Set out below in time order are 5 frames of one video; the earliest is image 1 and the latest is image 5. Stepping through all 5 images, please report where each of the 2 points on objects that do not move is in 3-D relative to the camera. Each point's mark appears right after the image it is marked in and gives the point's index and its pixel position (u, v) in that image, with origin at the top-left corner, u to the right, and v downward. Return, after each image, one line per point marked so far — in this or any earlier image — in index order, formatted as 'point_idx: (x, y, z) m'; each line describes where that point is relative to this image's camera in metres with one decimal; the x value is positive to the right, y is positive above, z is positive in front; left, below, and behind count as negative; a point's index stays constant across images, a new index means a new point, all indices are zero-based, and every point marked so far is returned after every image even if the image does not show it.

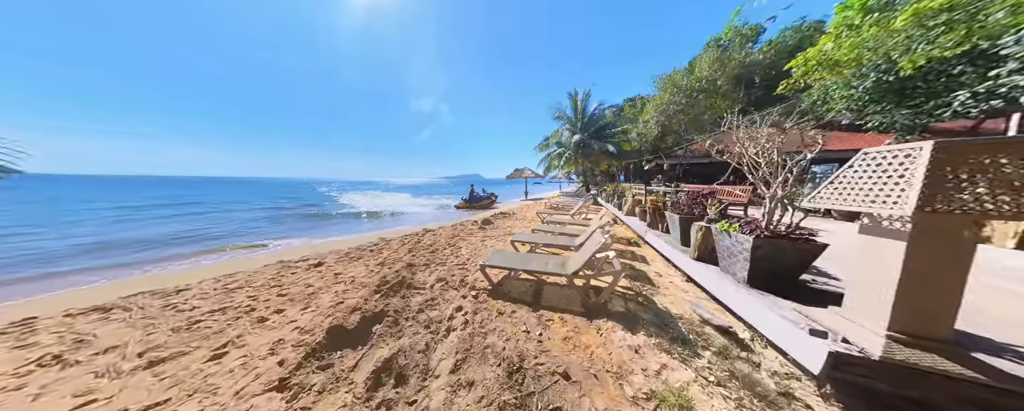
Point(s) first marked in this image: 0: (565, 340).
0: (+0.5, -1.4, +2.1) m
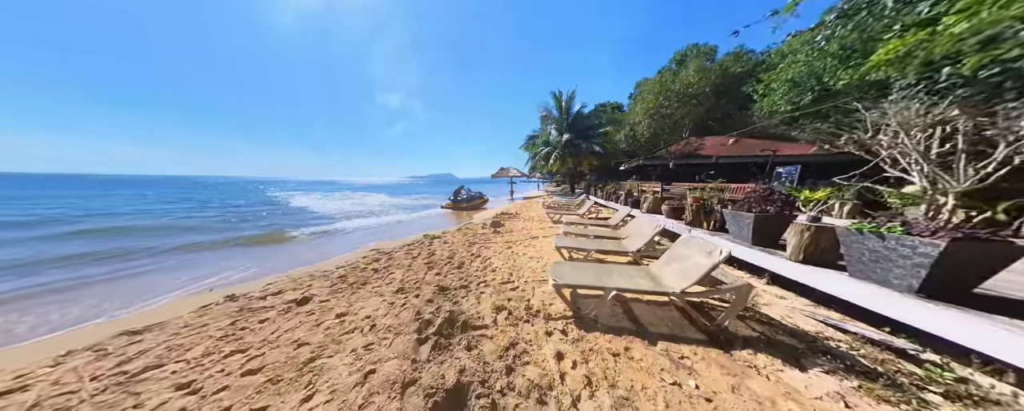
0: (+1.6, -1.4, +1.5) m
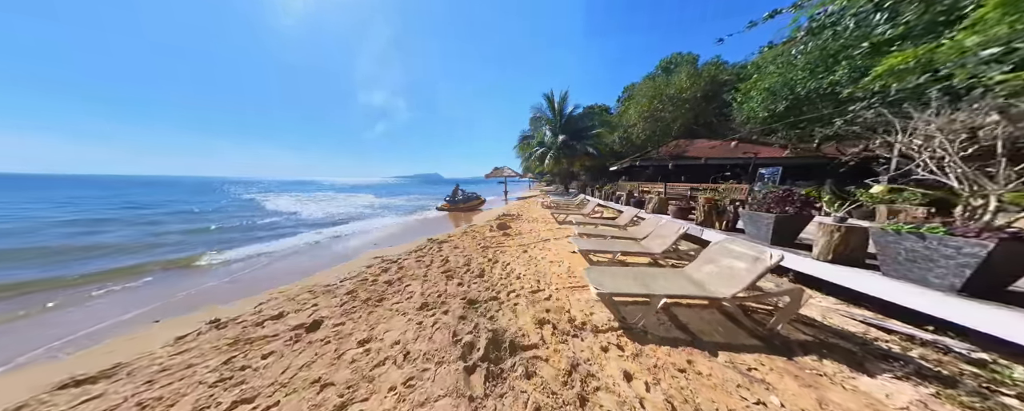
0: (+2.1, -1.4, +1.4) m
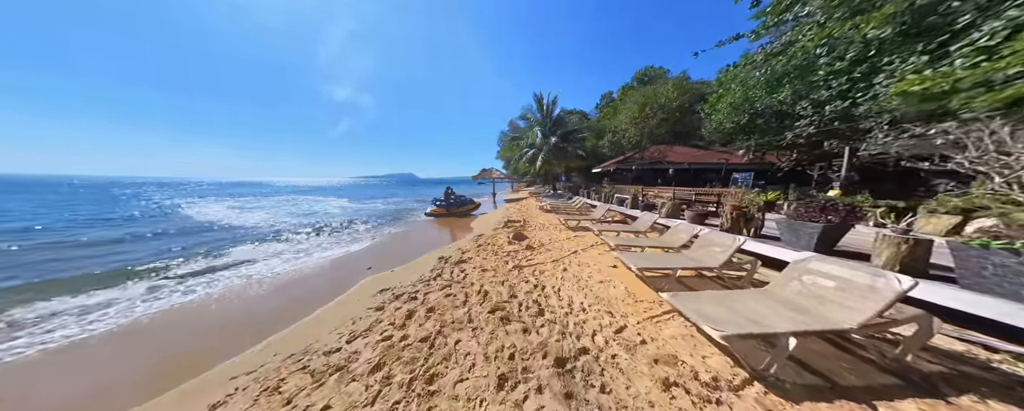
0: (+3.1, -1.5, +1.2) m
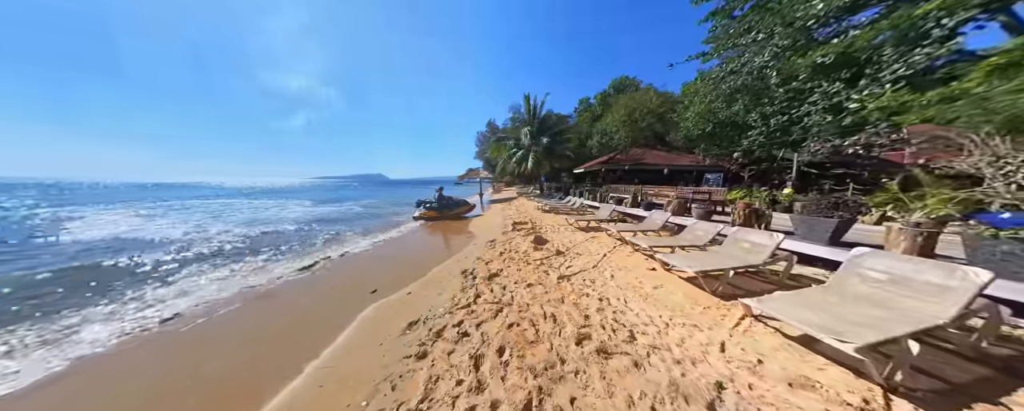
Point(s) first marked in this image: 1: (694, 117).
0: (+4.1, -1.5, +1.2) m
1: (+10.5, +5.2, +11.9) m
